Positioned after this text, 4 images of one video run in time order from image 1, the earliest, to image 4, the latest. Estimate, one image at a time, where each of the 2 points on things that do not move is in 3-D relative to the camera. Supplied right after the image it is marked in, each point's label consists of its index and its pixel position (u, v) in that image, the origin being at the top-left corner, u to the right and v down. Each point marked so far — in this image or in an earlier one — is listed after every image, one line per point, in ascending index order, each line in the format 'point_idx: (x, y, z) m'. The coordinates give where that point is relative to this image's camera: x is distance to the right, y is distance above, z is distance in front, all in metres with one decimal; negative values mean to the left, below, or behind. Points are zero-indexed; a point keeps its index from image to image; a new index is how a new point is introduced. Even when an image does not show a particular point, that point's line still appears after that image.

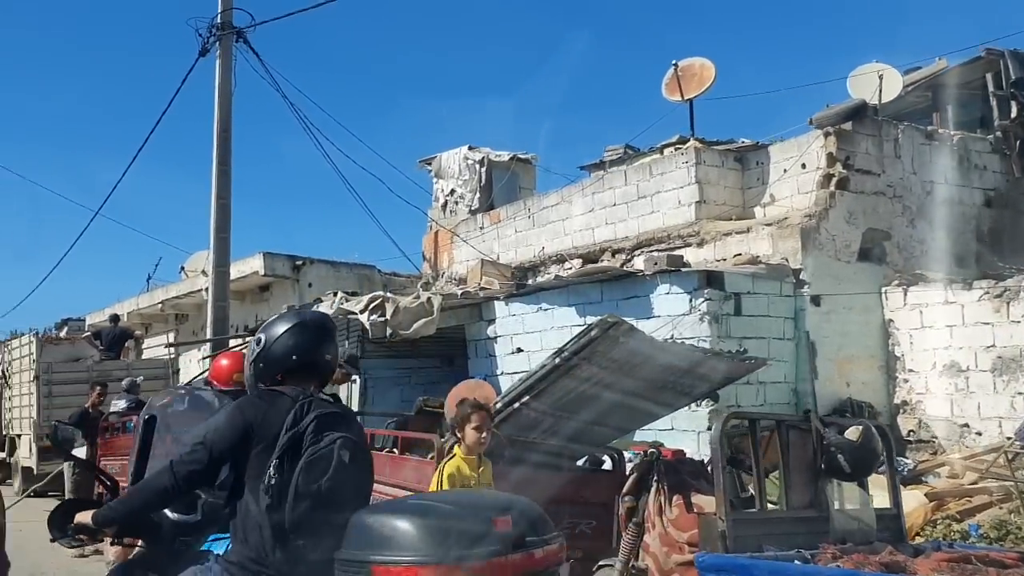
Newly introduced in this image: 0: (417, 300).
0: (-1.2, -0.2, +11.1) m
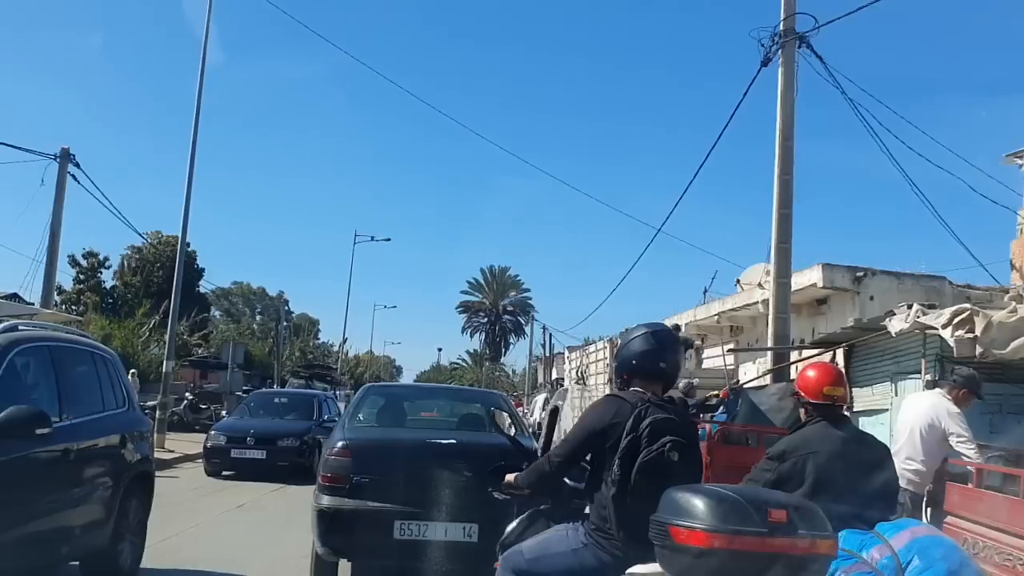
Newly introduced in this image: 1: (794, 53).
0: (+5.4, -0.3, +9.4) m
1: (+4.0, +3.4, +12.6) m
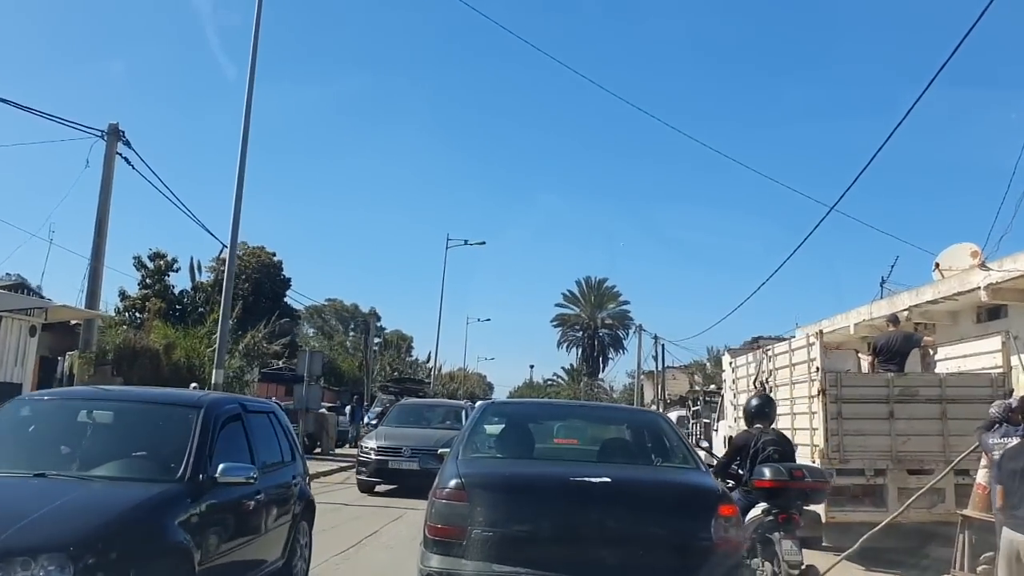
0: (+6.7, +0.2, +4.9) m
1: (+5.6, +3.8, +8.3) m
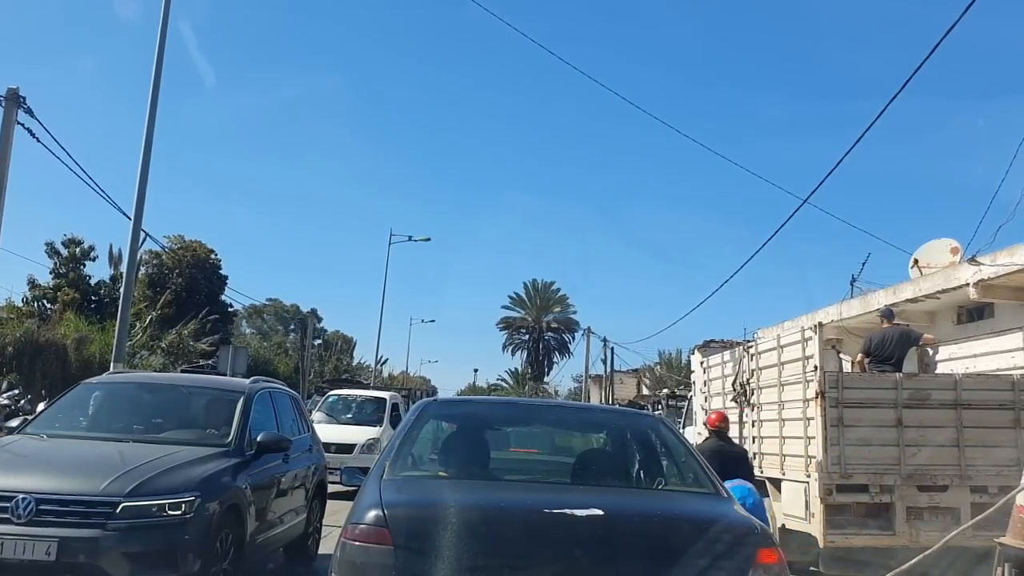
0: (+6.5, +0.3, +3.9) m
1: (+5.2, +3.8, +7.2) m
